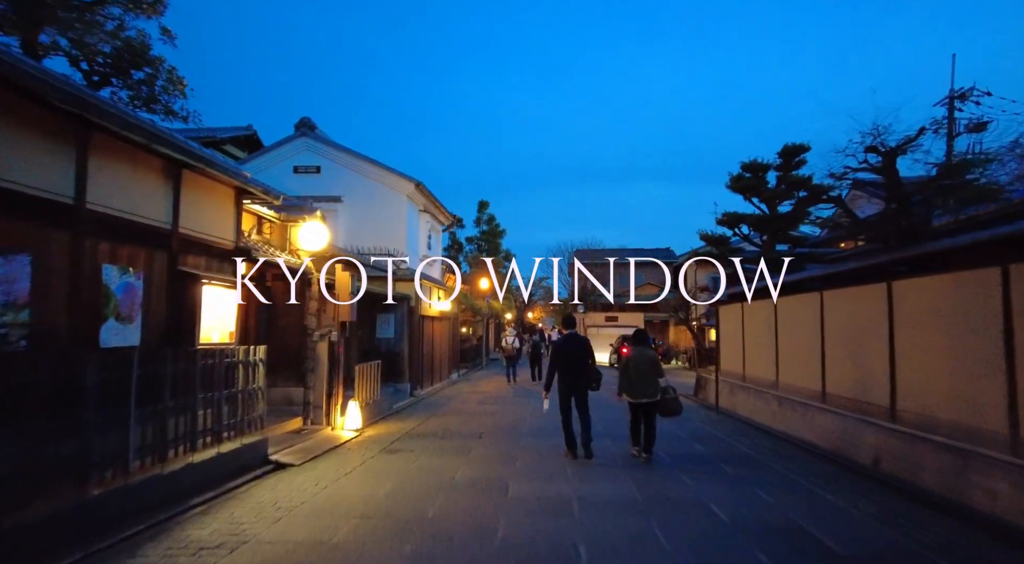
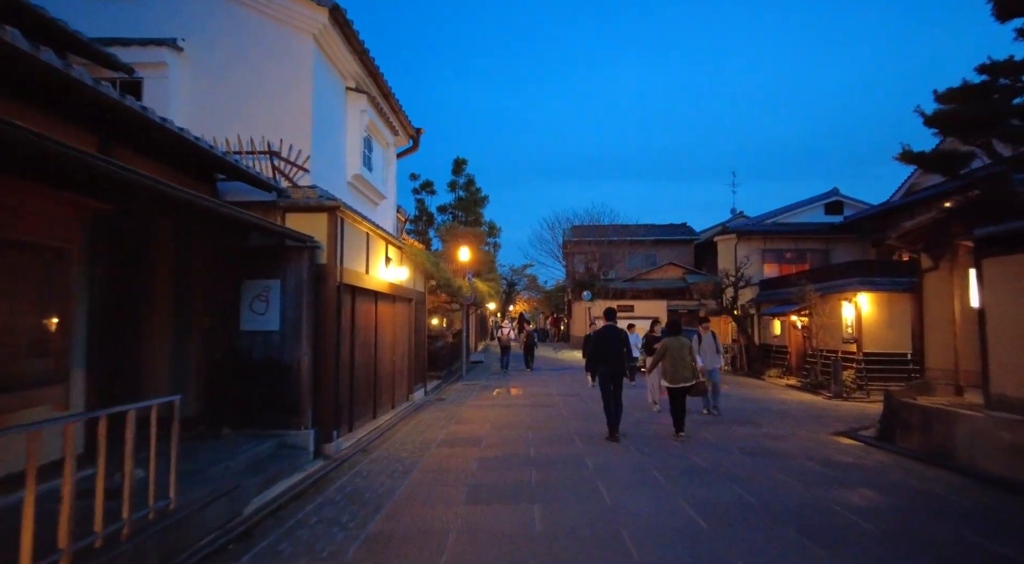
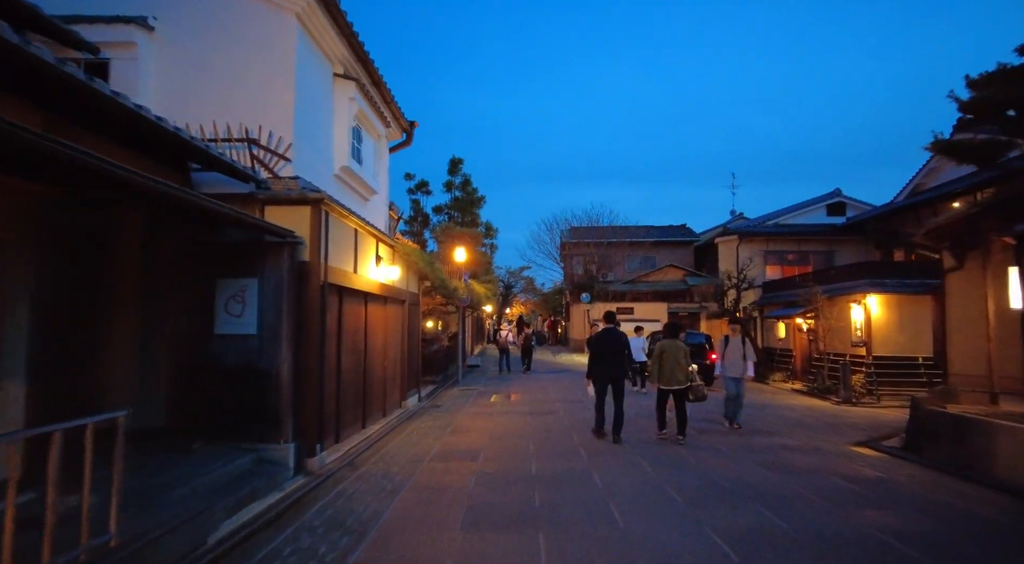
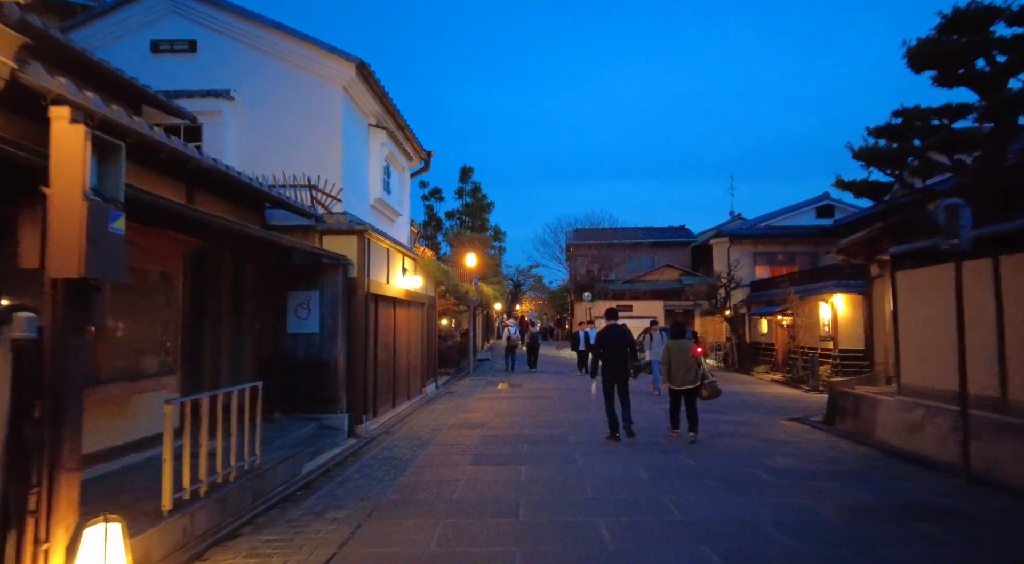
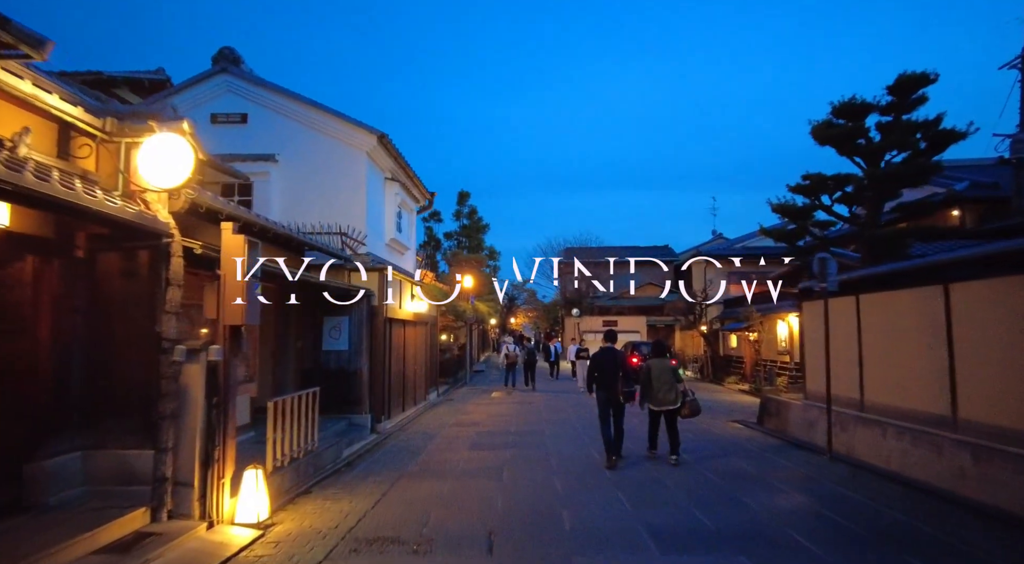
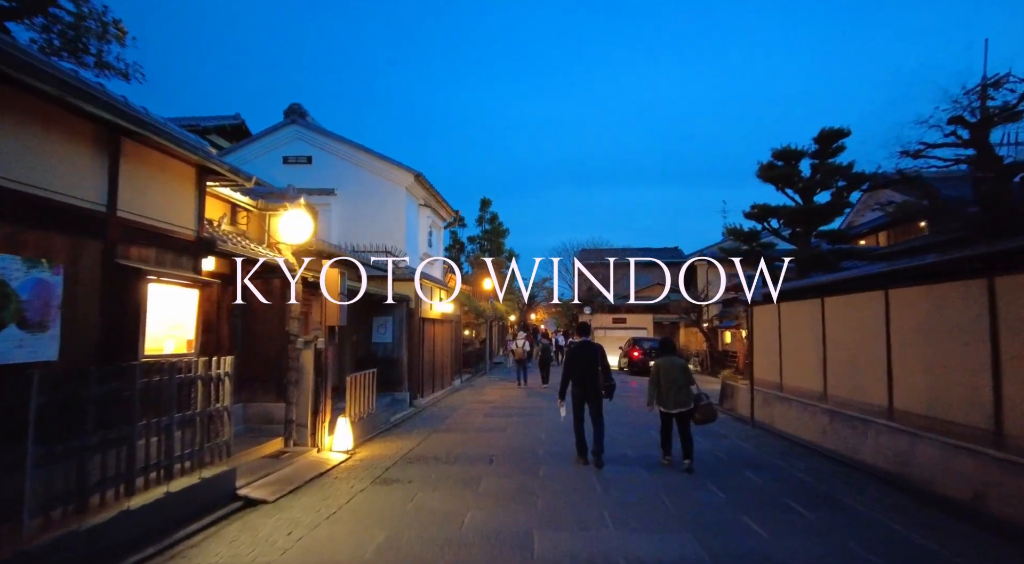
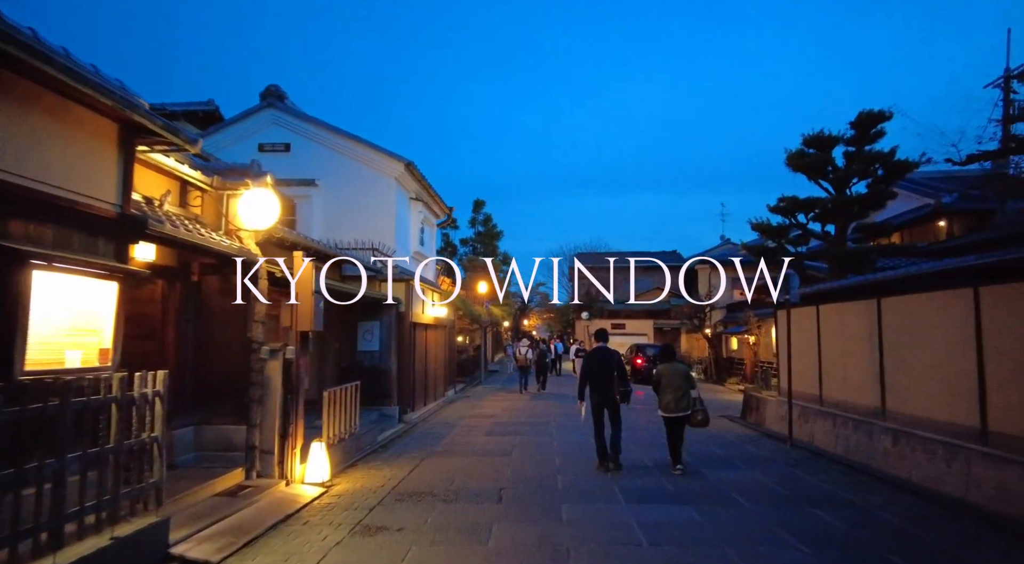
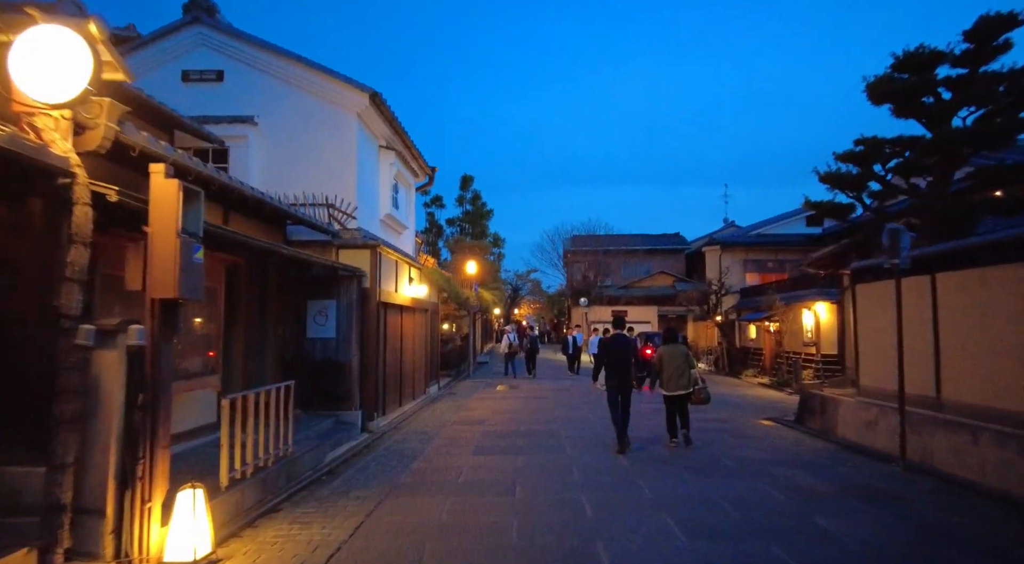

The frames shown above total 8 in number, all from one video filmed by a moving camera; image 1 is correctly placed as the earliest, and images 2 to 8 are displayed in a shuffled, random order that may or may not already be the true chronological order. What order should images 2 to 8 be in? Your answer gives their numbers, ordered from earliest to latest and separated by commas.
6, 7, 5, 8, 4, 2, 3
